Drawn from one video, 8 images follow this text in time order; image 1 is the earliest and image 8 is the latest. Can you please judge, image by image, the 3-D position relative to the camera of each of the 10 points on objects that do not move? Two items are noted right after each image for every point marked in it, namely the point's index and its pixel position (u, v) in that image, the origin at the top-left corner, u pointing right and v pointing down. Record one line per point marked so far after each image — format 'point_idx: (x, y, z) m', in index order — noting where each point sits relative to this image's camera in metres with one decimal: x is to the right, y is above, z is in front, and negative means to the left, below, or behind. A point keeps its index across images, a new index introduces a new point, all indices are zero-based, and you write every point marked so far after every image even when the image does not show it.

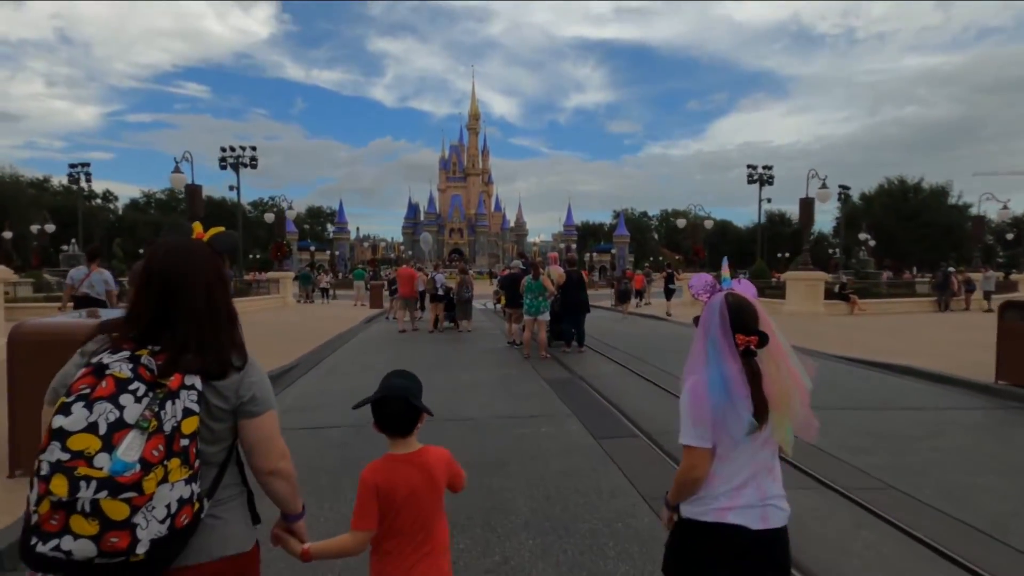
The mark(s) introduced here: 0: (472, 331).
0: (-0.9, -1.0, +15.1) m
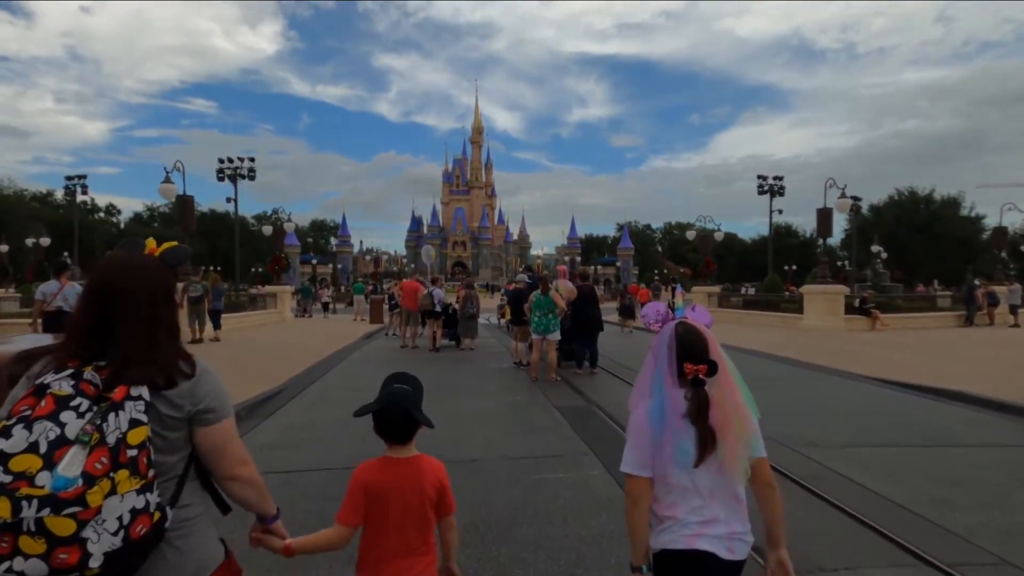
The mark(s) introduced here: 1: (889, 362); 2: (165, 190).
0: (-0.7, -1.3, +14.5) m
1: (+7.4, -1.5, +14.1) m
2: (-6.2, +1.7, +12.7) m
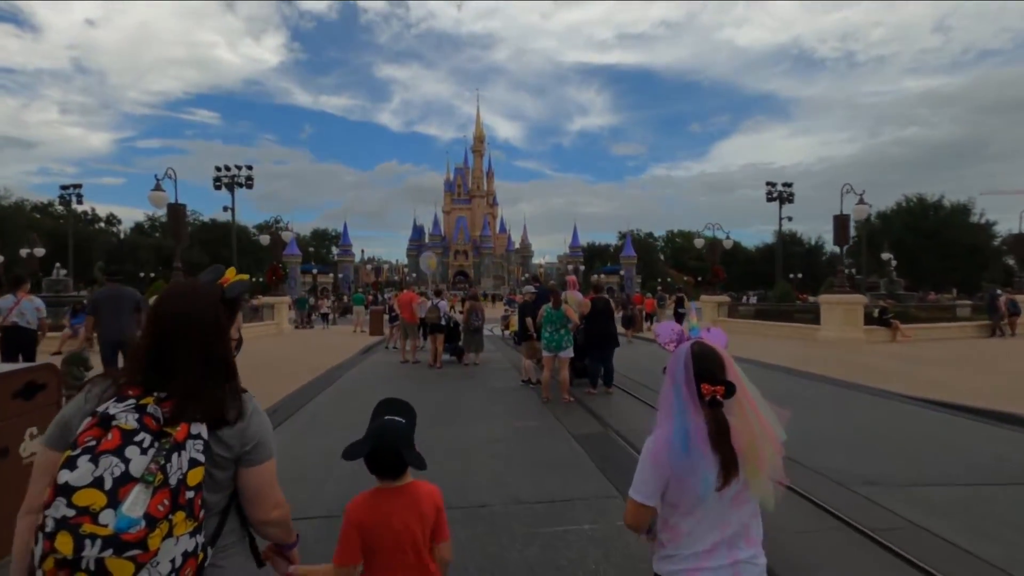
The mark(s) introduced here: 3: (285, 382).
0: (-0.7, -1.5, +14.0) m
1: (+7.5, -1.6, +13.6) m
2: (-6.1, +1.5, +12.2) m
3: (-4.5, -1.8, +14.1) m
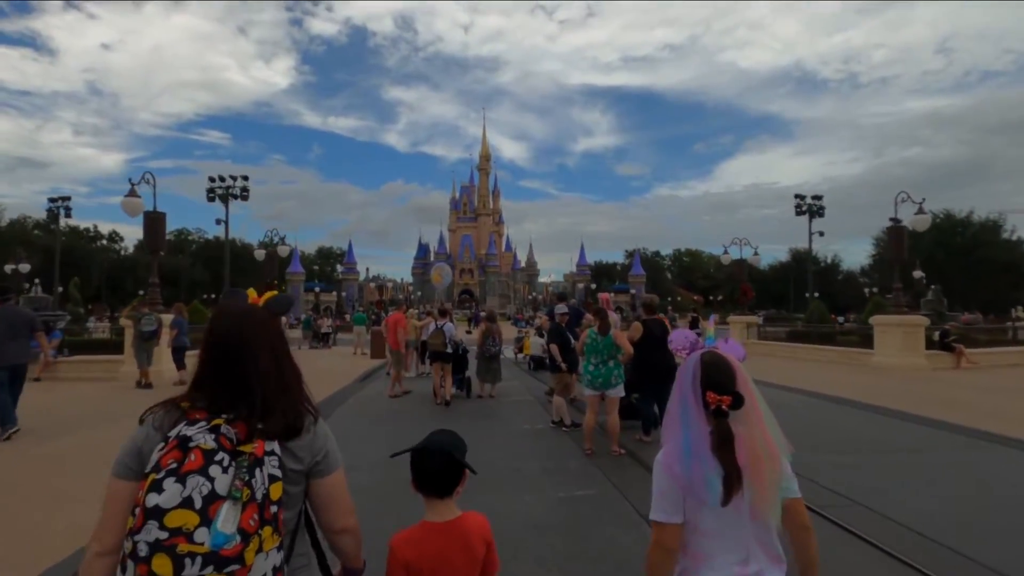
0: (-0.4, -1.8, +12.6) m
1: (+7.8, -2.0, +12.1) m
2: (-5.8, +1.3, +10.9) m
3: (-4.2, -2.2, +12.7) m
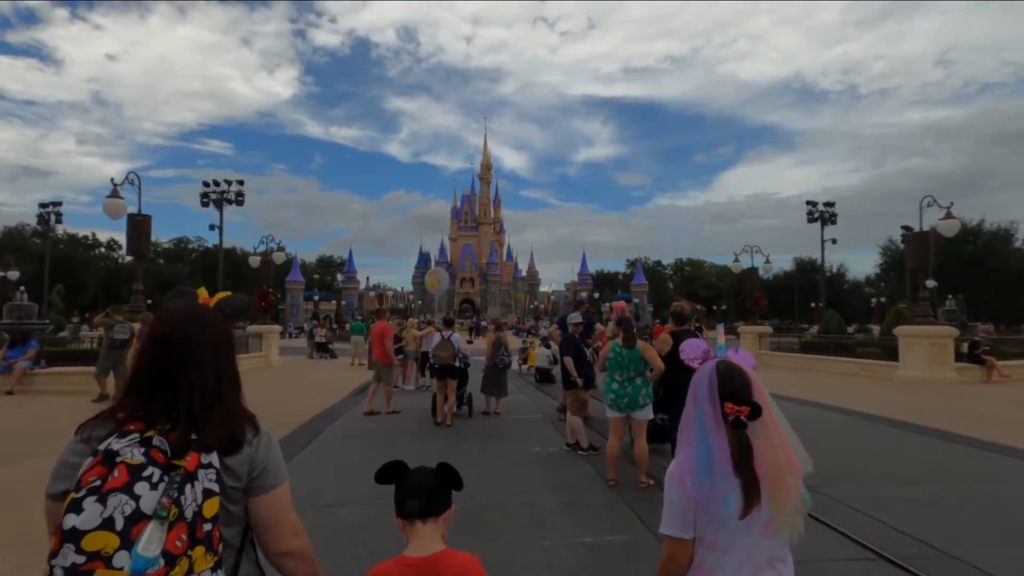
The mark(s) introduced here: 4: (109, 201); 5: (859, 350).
0: (-0.3, -1.9, +11.9) m
1: (+7.9, -2.1, +11.5) m
2: (-5.7, +1.2, +10.3) m
3: (-4.1, -2.3, +12.0) m
4: (-5.8, +1.2, +10.3) m
5: (+8.0, -1.4, +17.3) m
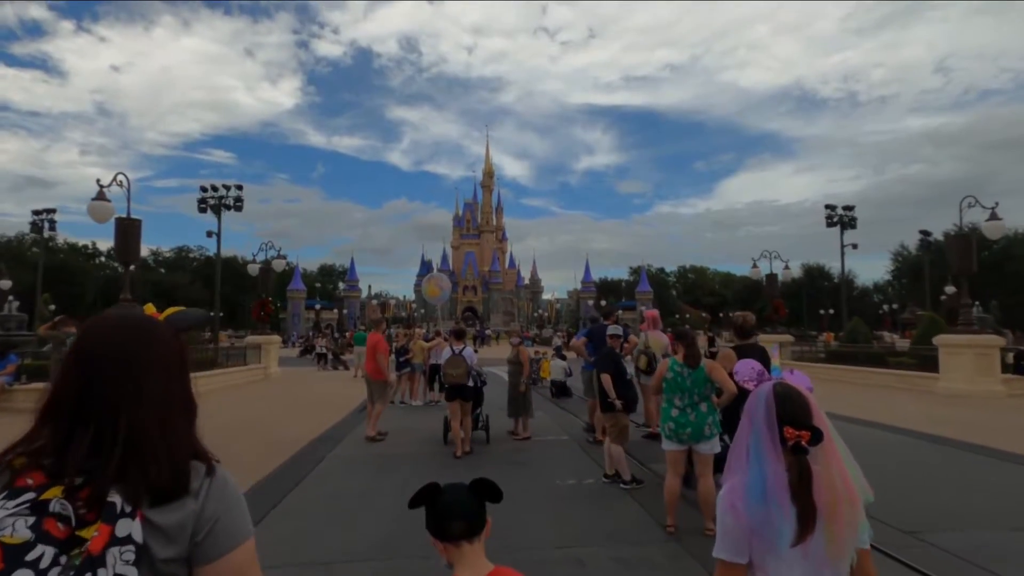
0: (-0.1, -2.1, +11.2) m
1: (+8.1, -2.2, +10.7) m
2: (-5.5, +1.0, +9.6) m
3: (-3.9, -2.4, +11.3) m
4: (-5.6, +1.1, +9.6) m
5: (+8.2, -1.6, +16.6) m
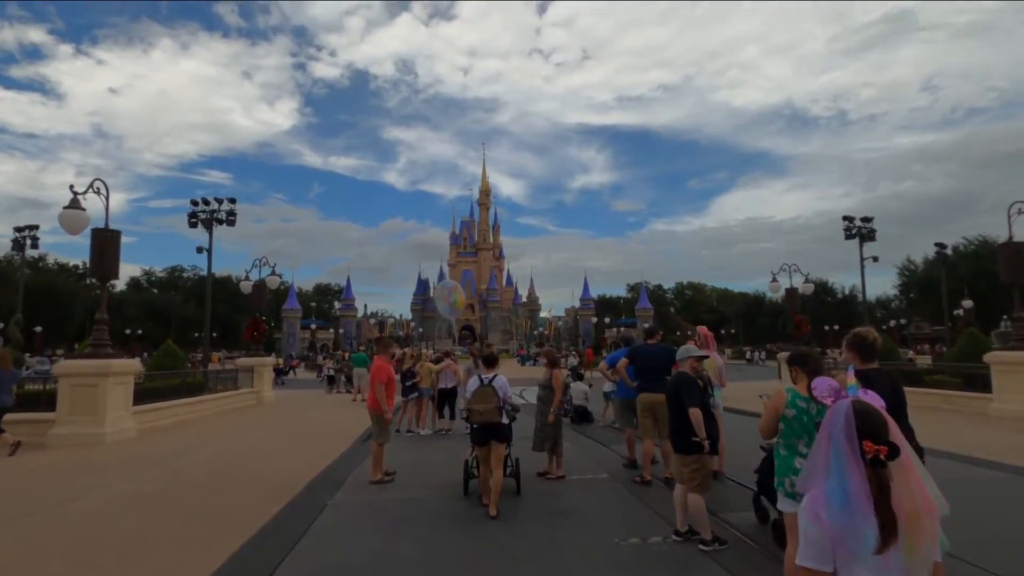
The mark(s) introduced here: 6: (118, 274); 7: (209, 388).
0: (+0.1, -2.3, +10.3) m
1: (+8.3, -2.4, +9.8) m
2: (-5.3, +0.8, +8.7) m
3: (-3.7, -2.7, +10.4) m
4: (-5.4, +0.9, +8.7) m
5: (+8.4, -1.9, +15.7) m
6: (-6.9, +0.2, +12.5) m
7: (-6.5, -2.2, +15.4) m
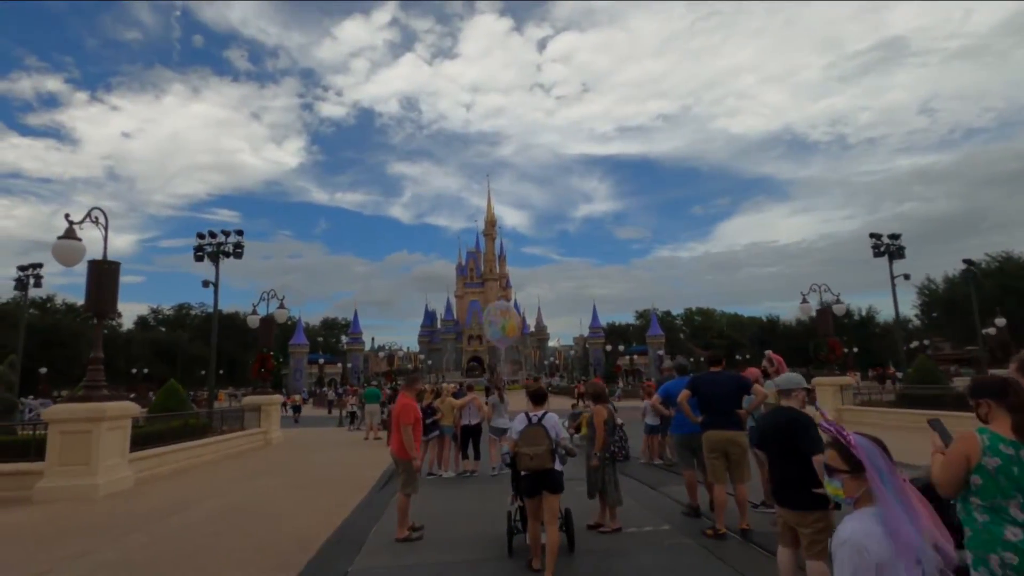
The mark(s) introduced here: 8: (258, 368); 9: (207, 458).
0: (+0.5, -2.7, +9.5) m
1: (+8.7, -2.5, +9.0) m
2: (-5.0, +0.4, +8.1) m
3: (-3.3, -3.1, +9.6) m
4: (-5.1, +0.5, +8.1) m
5: (+8.8, -2.3, +14.9) m
6: (-6.5, -0.4, +11.9) m
7: (-6.1, -2.9, +14.6) m
8: (-6.9, -2.2, +19.4) m
9: (-5.8, -3.2, +13.6) m
